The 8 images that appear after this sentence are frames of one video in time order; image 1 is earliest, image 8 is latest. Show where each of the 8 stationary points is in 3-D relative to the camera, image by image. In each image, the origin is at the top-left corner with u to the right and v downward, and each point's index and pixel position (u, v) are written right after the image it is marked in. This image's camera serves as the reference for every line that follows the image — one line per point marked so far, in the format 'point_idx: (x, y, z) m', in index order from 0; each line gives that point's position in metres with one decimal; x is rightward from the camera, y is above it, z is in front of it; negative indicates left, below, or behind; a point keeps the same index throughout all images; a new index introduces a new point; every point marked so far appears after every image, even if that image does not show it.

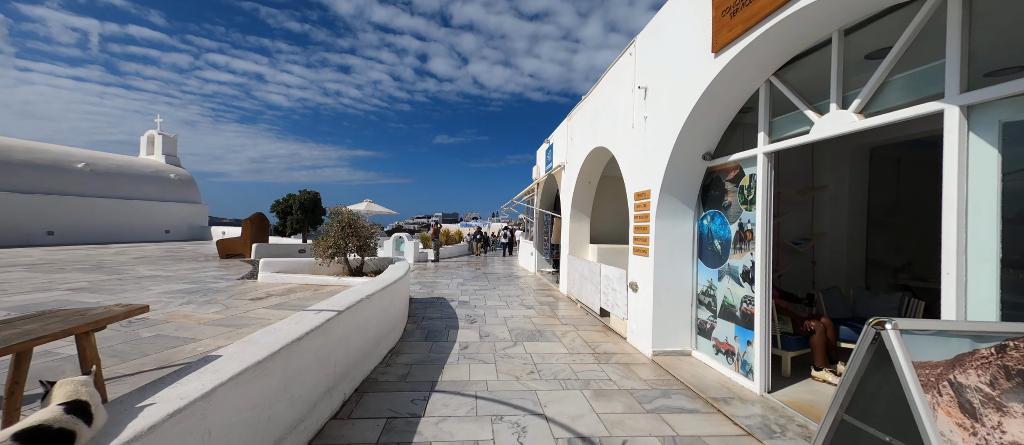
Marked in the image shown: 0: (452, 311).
0: (-1.3, -1.8, +6.9) m
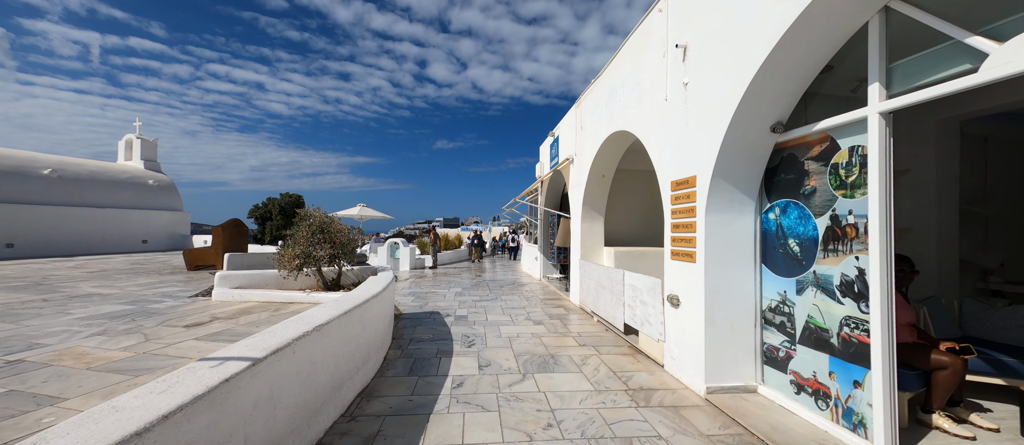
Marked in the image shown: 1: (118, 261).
0: (-1.2, -1.9, +5.8) m
1: (-12.3, -1.2, +10.4) m
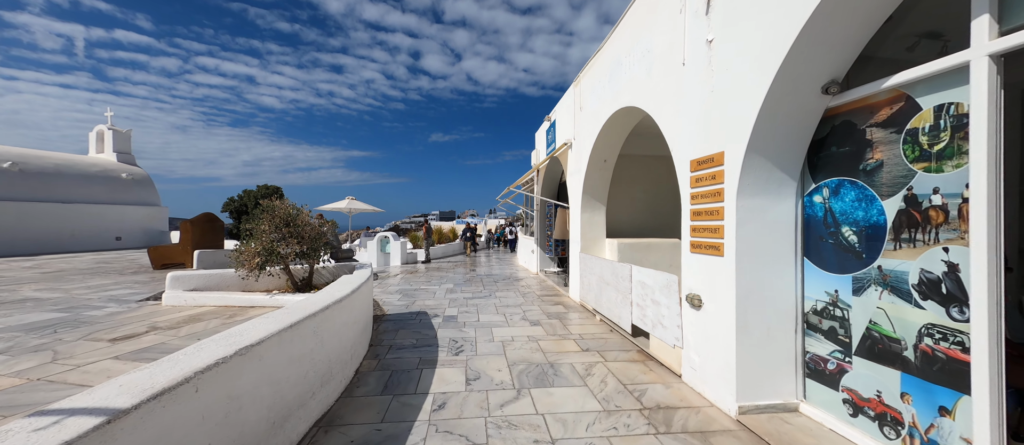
0: (-1.2, -1.7, +5.2) m
1: (-12.5, -1.1, +9.7) m
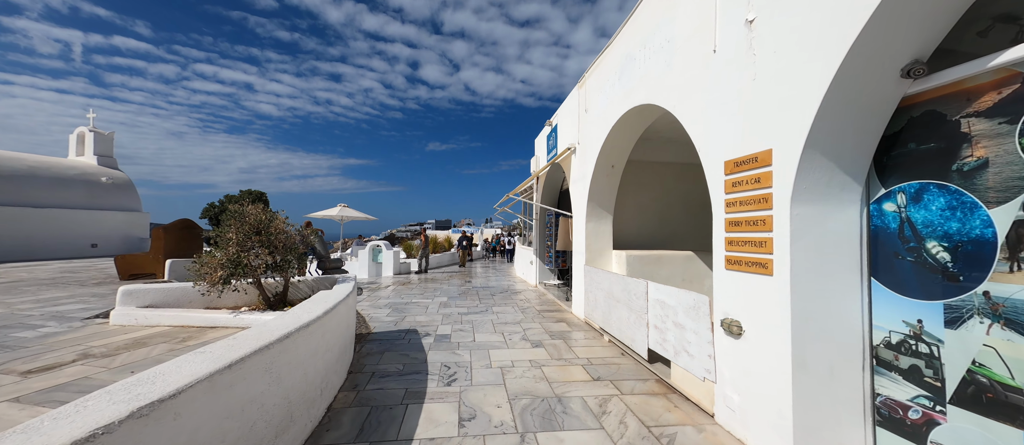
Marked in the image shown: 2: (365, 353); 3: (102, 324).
0: (-1.2, -1.8, +4.6) m
1: (-12.5, -1.2, +9.0) m
2: (-2.1, -1.8, +4.7) m
3: (-5.0, -1.2, +4.1) m
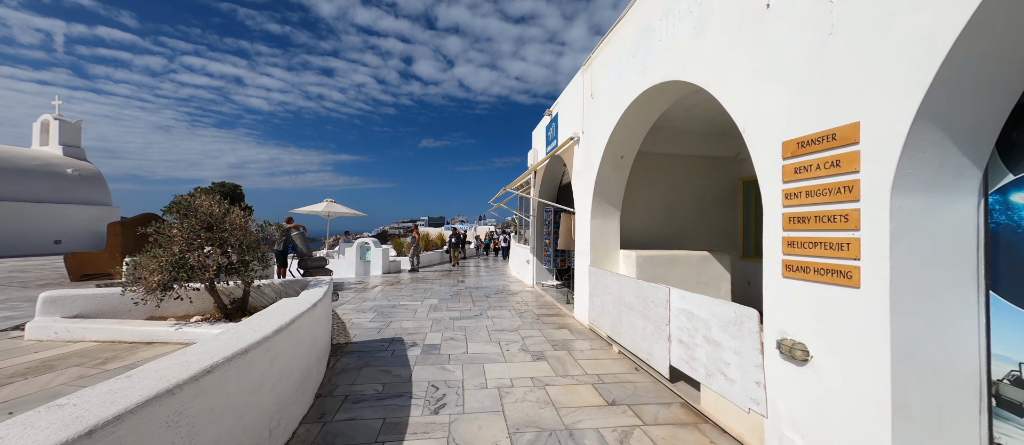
0: (-1.3, -1.8, +4.0) m
1: (-12.6, -1.1, +8.1) m
2: (-2.1, -1.8, +4.1) m
3: (-5.0, -1.2, +3.4) m
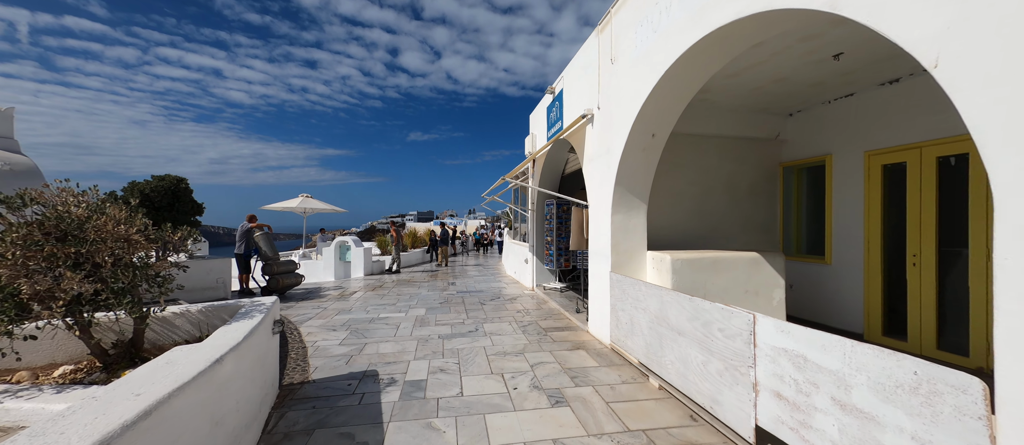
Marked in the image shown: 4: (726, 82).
0: (-1.1, -1.8, +2.8) m
1: (-12.6, -1.2, +6.6) m
2: (-2.0, -1.8, +2.9) m
3: (-4.9, -1.2, +2.1) m
4: (+3.0, +2.0, +4.7) m
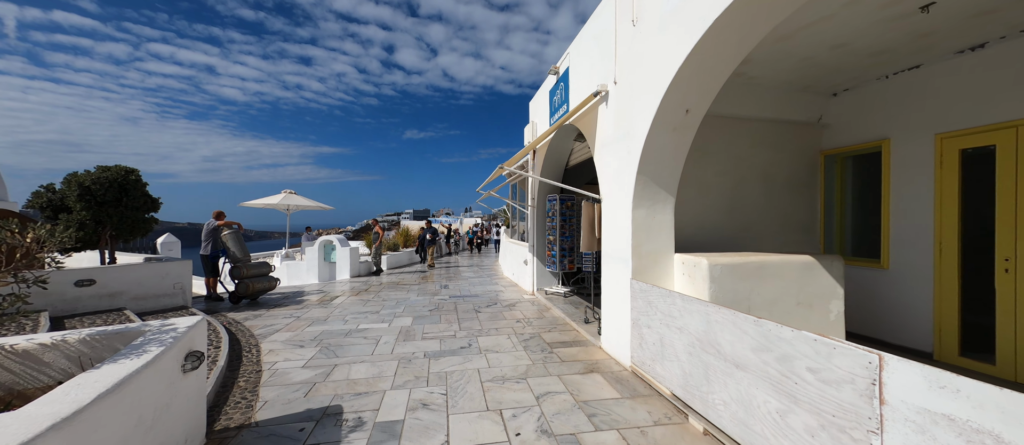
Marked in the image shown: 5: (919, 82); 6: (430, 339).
0: (-1.1, -1.8, +1.9) m
1: (-12.6, -1.1, +5.6) m
2: (-2.0, -1.8, +2.0) m
3: (-4.9, -1.2, +1.2) m
4: (+3.0, +2.0, +3.8) m
5: (+5.2, +1.8, +4.2) m
6: (-1.3, -1.8, +5.3) m
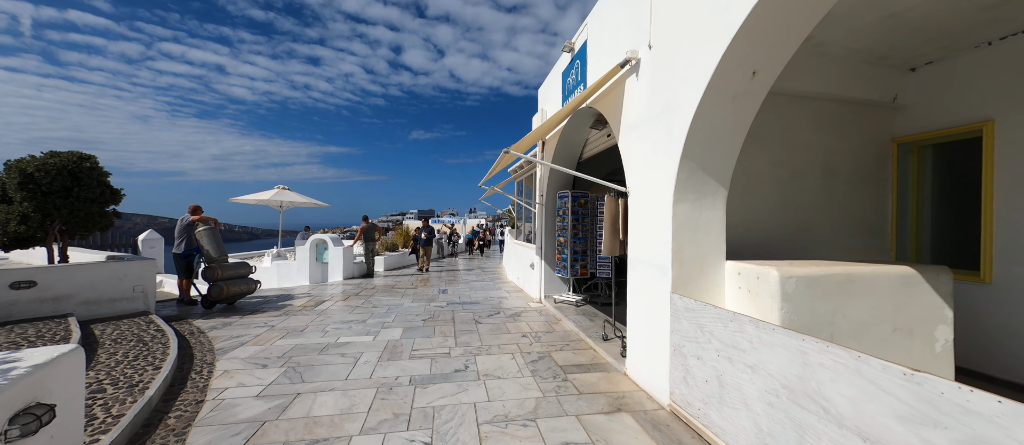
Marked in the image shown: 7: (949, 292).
0: (-1.1, -1.7, +1.1) m
1: (-12.5, -1.0, +5.0) m
2: (-1.9, -1.7, +1.2) m
3: (-4.8, -1.1, +0.4) m
4: (+3.1, +2.0, +2.9) m
5: (+5.3, +1.8, +3.3) m
6: (-1.2, -1.8, +4.4) m
7: (+3.8, -0.6, +2.9) m
